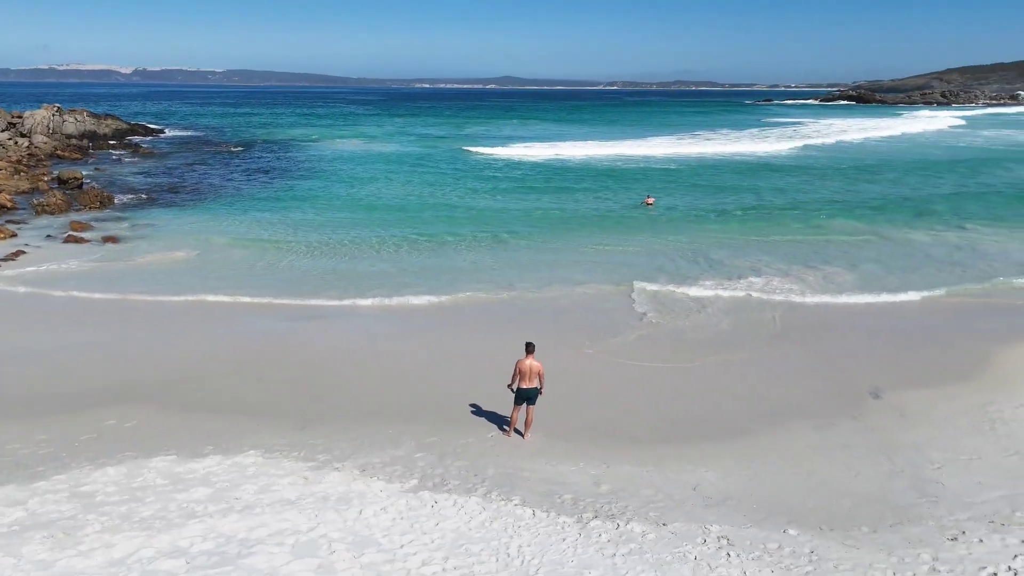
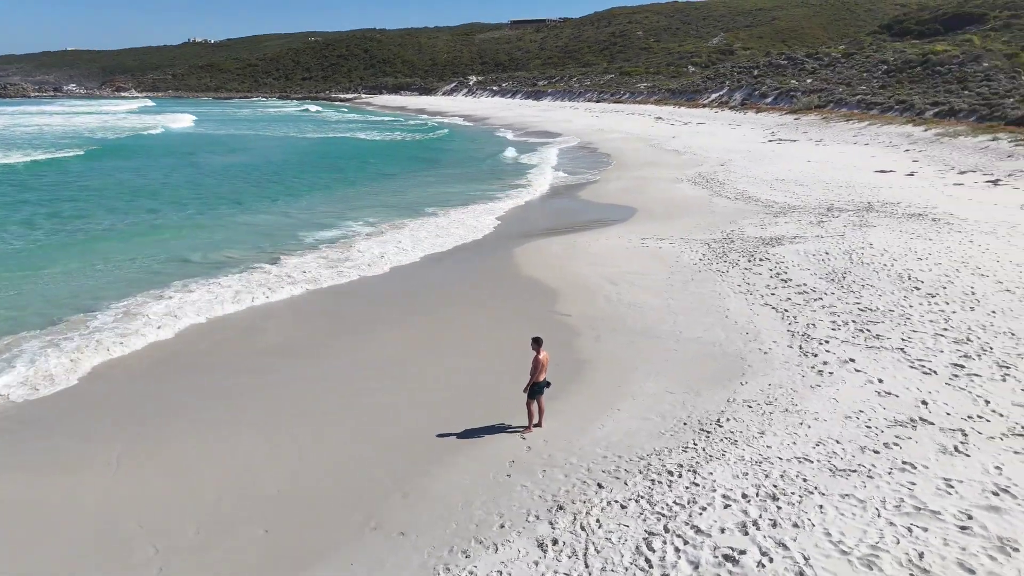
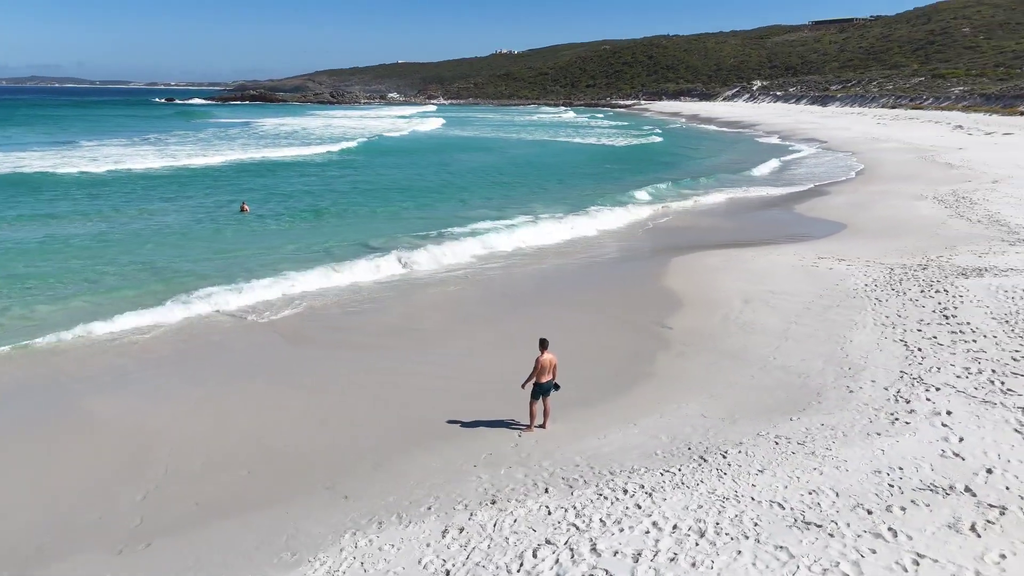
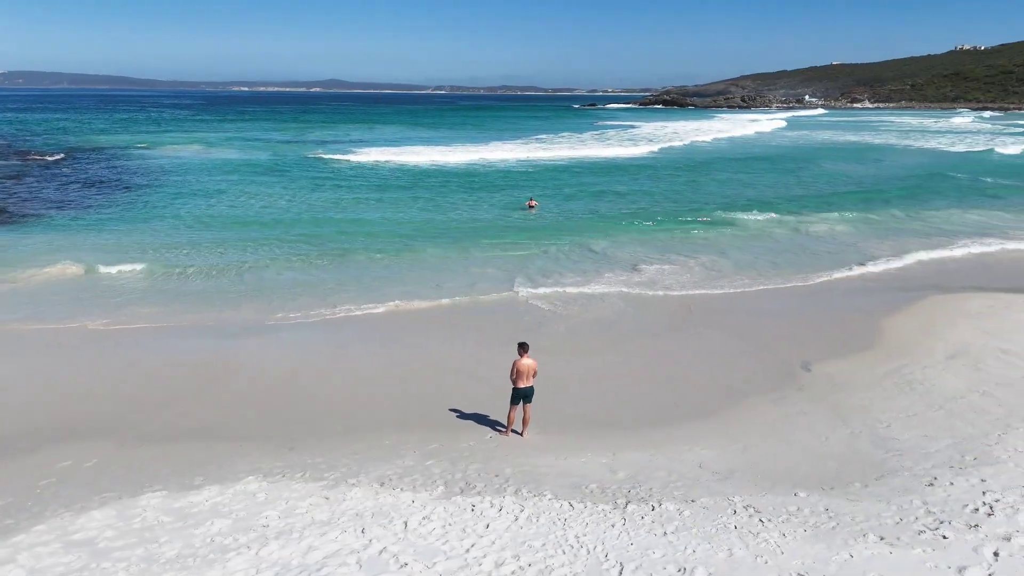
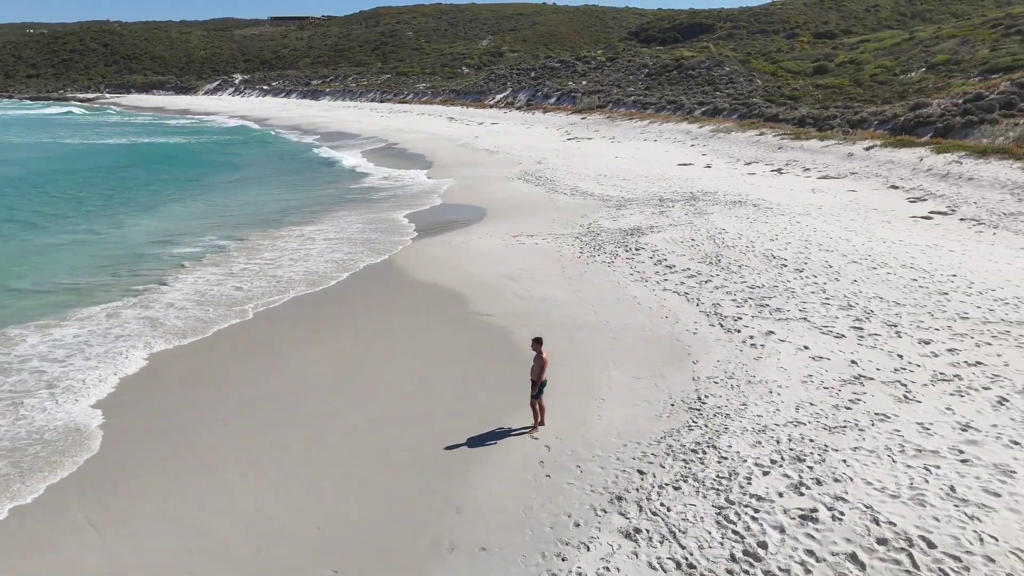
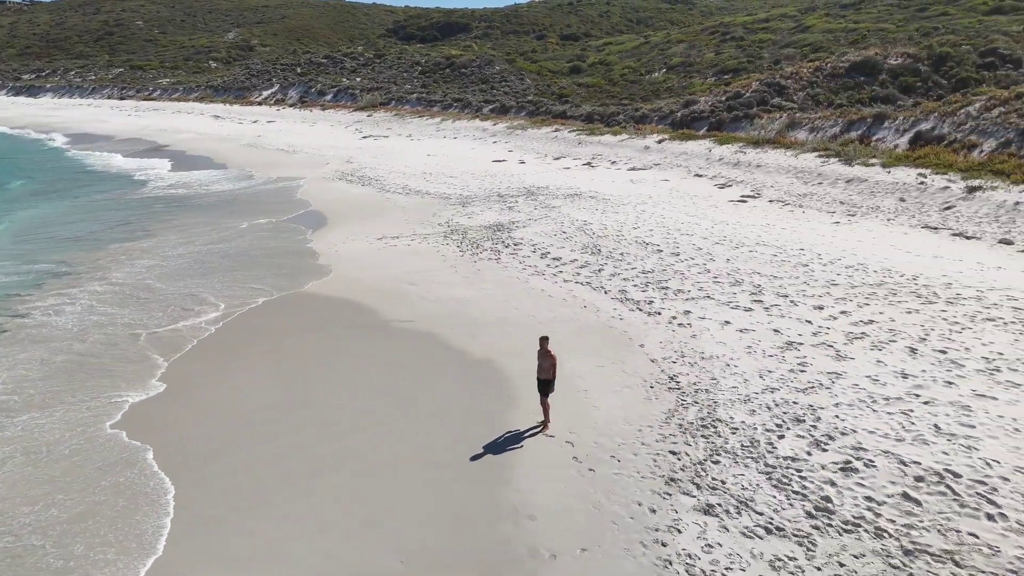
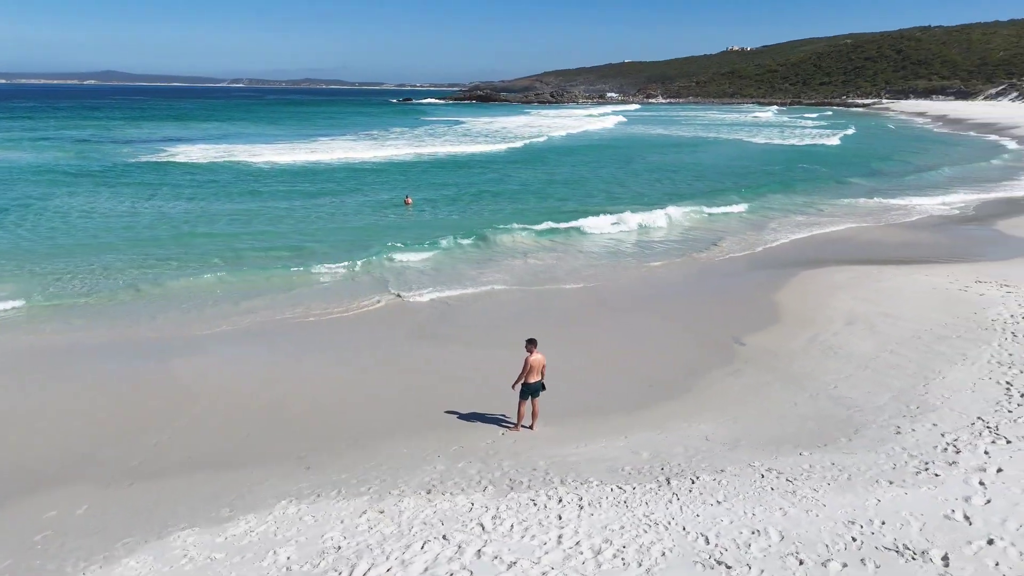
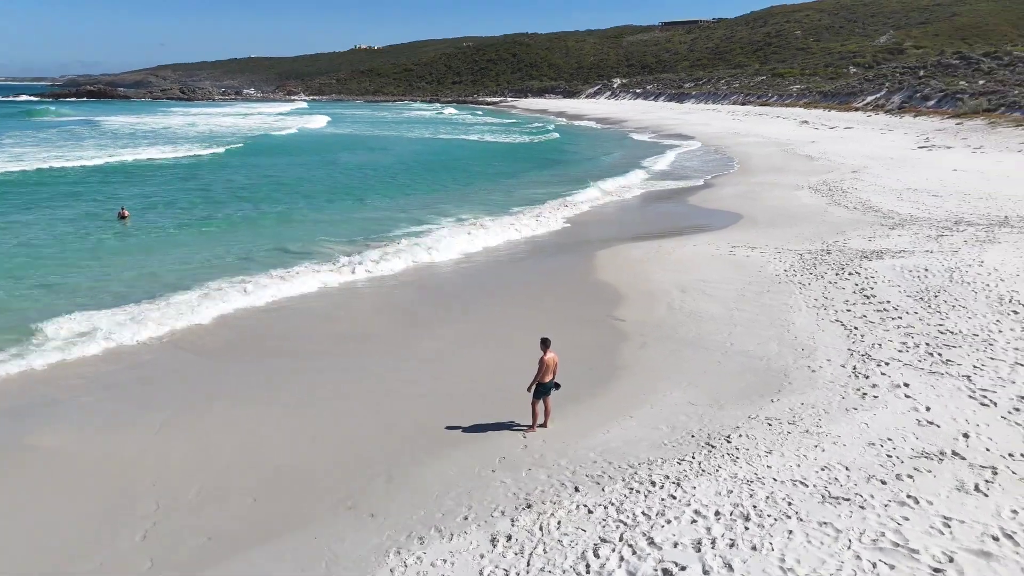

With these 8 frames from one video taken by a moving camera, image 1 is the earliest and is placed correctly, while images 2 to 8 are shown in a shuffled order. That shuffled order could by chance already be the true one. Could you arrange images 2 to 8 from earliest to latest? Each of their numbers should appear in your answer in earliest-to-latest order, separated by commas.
4, 7, 3, 8, 2, 5, 6
